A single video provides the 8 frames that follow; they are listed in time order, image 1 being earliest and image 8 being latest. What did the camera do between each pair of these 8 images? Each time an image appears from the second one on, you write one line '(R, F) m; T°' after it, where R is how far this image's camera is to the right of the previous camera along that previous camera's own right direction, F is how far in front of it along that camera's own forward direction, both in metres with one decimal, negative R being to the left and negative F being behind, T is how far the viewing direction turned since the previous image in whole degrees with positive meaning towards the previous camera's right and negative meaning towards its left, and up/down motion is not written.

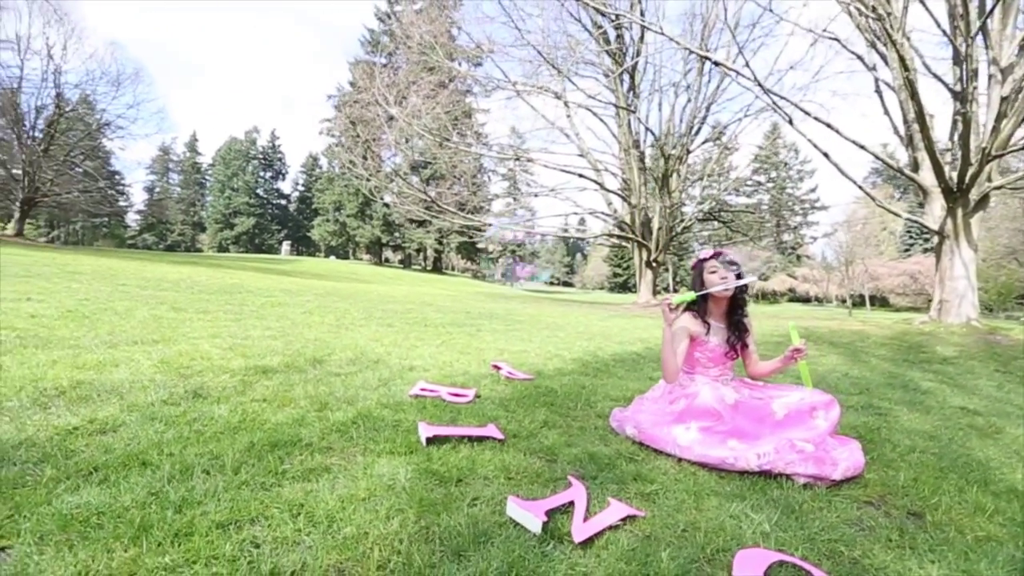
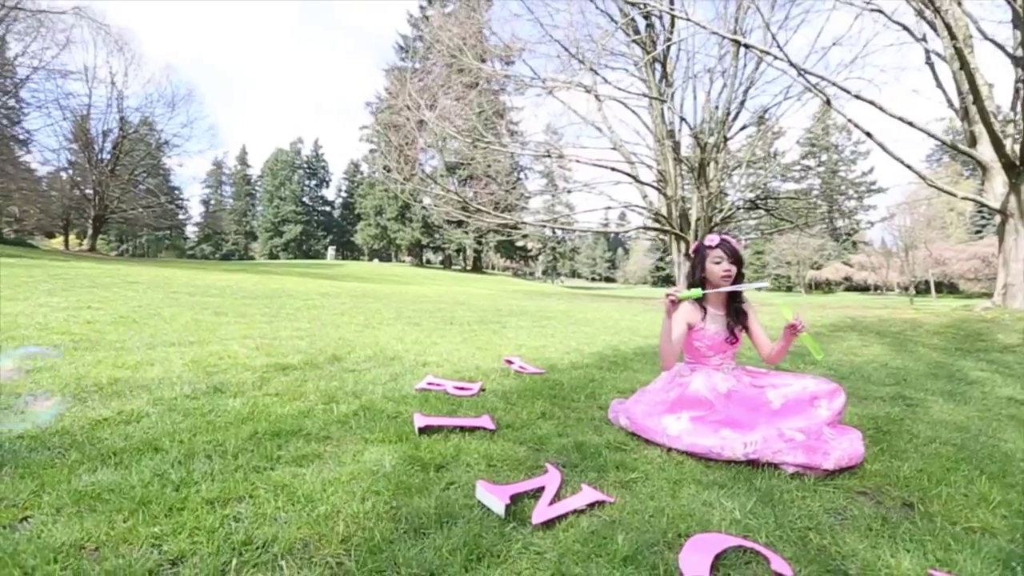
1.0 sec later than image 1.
(+0.3, -0.1) m; -5°
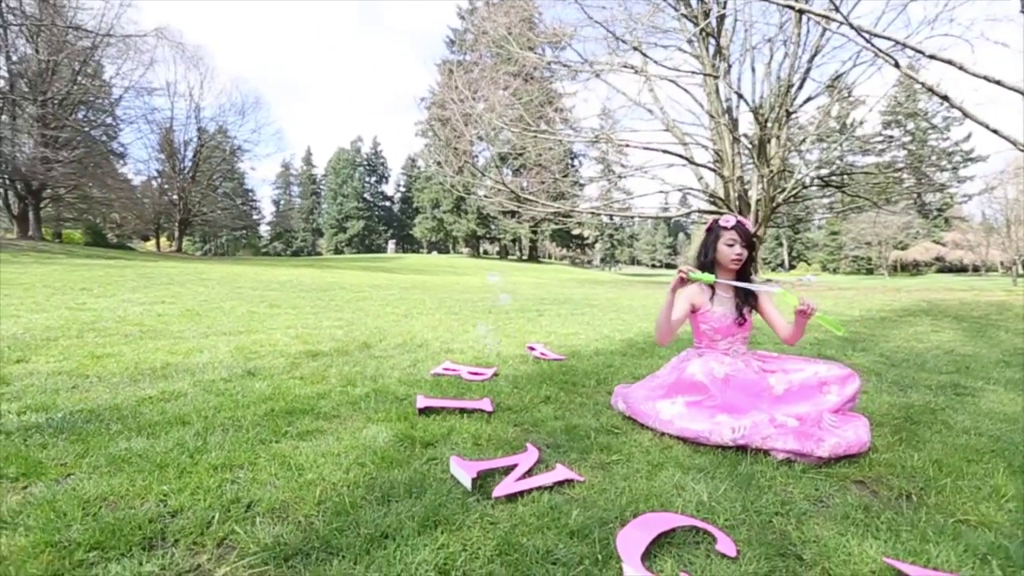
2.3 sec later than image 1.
(+0.3, -0.1) m; -7°
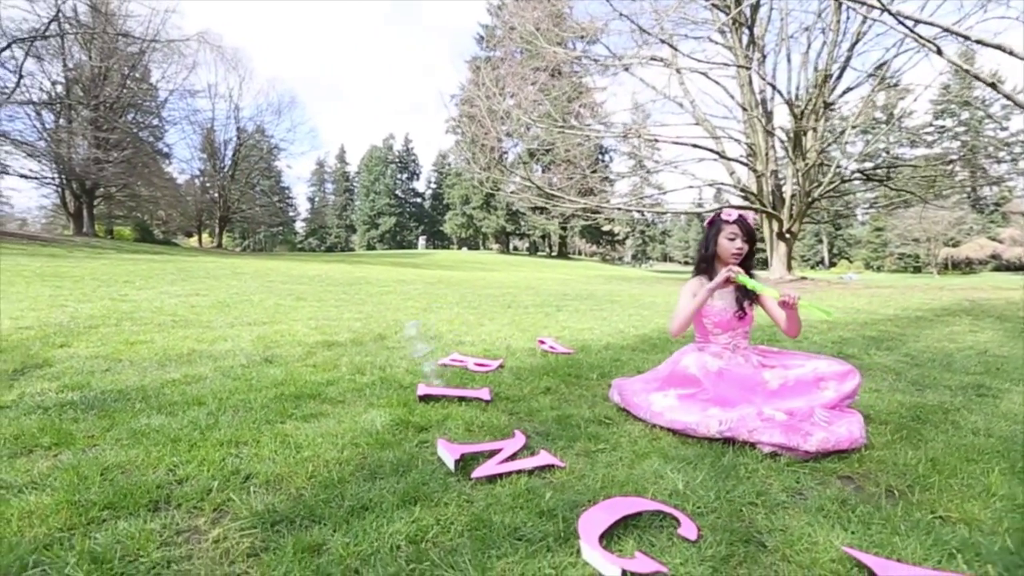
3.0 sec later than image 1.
(+0.2, -0.1) m; -4°
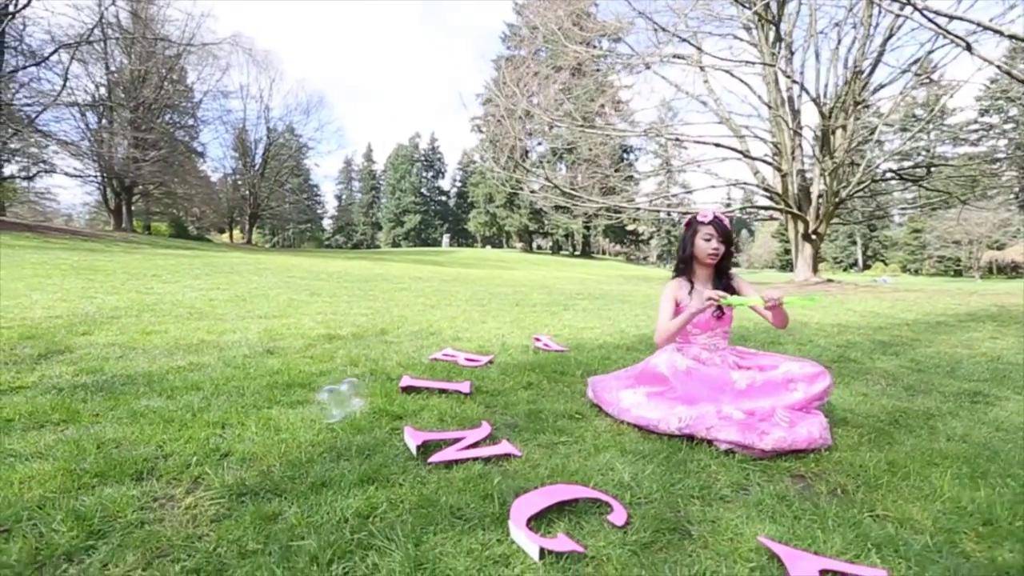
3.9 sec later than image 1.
(+0.3, -0.1) m; -3°
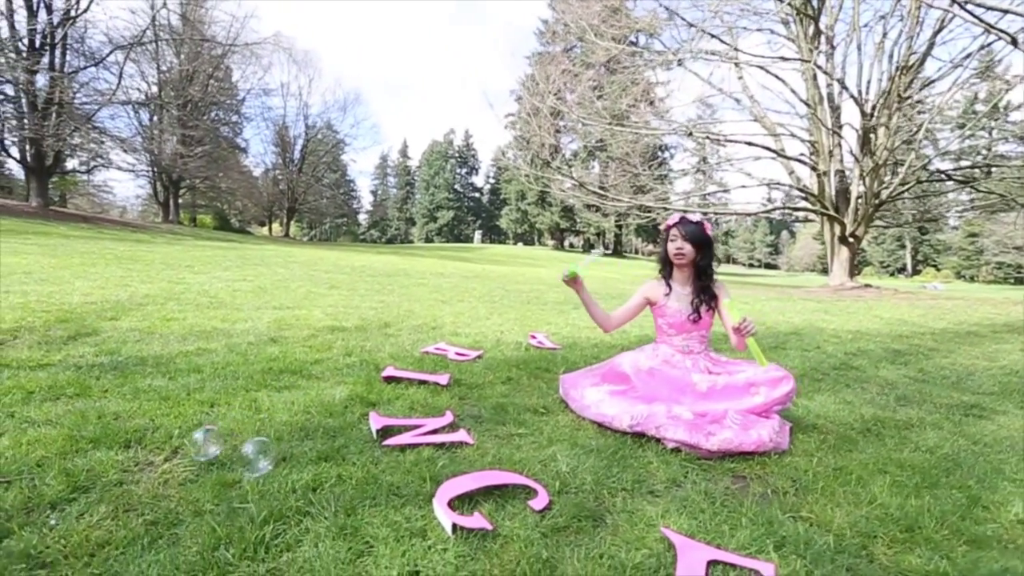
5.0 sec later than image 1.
(+0.3, -0.1) m; -4°
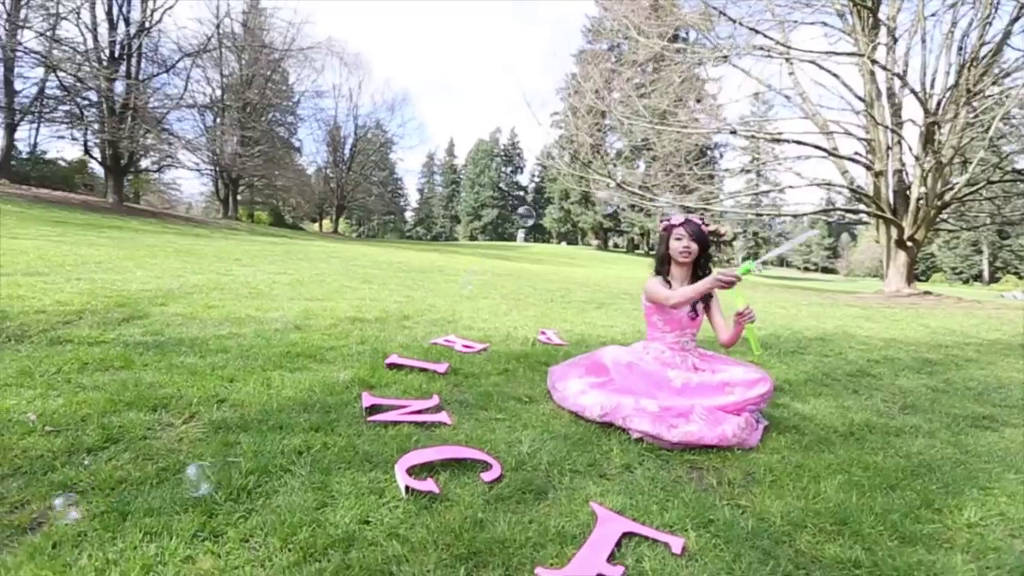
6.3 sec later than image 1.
(+0.3, -0.2) m; -5°
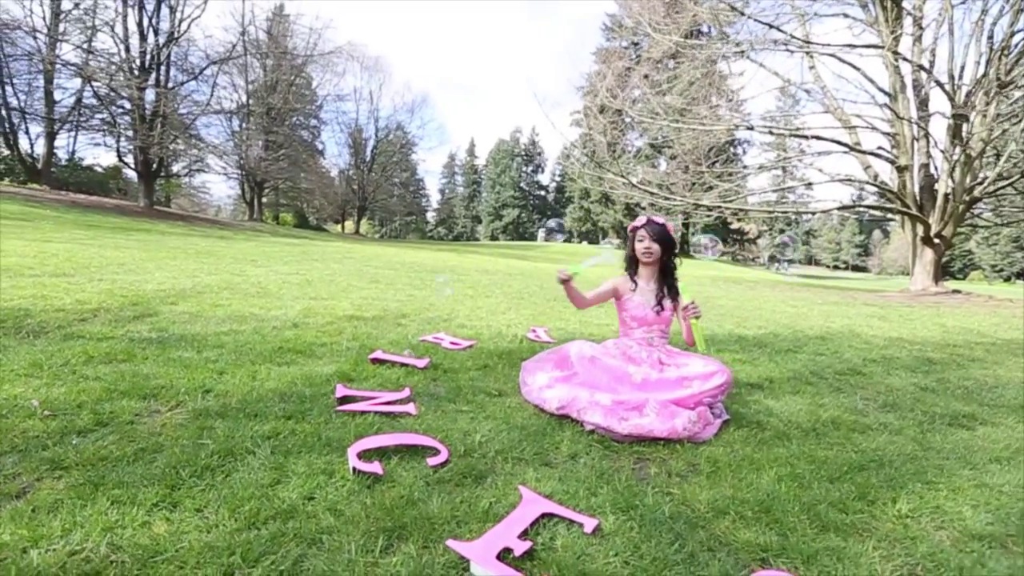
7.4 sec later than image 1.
(+0.3, -0.1) m; -3°
